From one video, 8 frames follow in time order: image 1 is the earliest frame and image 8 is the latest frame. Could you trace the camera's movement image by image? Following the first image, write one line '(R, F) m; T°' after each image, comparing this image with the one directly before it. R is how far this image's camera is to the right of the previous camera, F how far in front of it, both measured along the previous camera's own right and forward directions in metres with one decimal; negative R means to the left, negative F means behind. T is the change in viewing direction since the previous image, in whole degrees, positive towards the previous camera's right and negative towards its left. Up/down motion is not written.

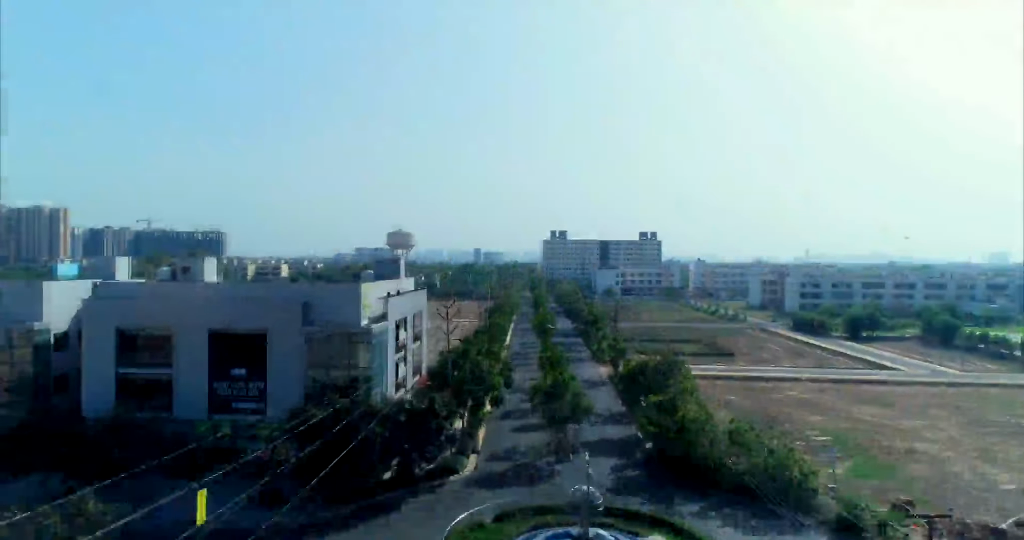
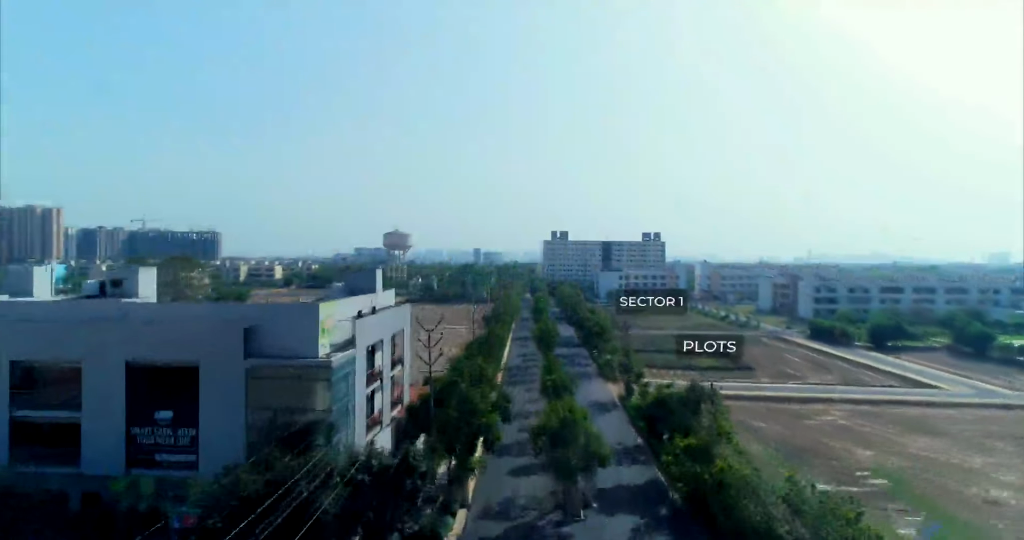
(0.0, +1.2) m; 0°
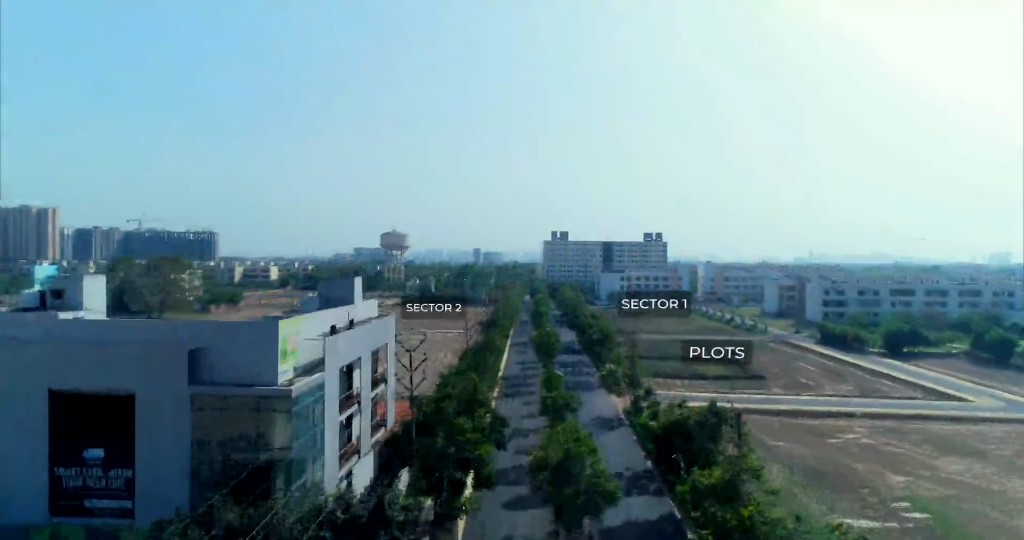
(0.0, +0.7) m; 0°
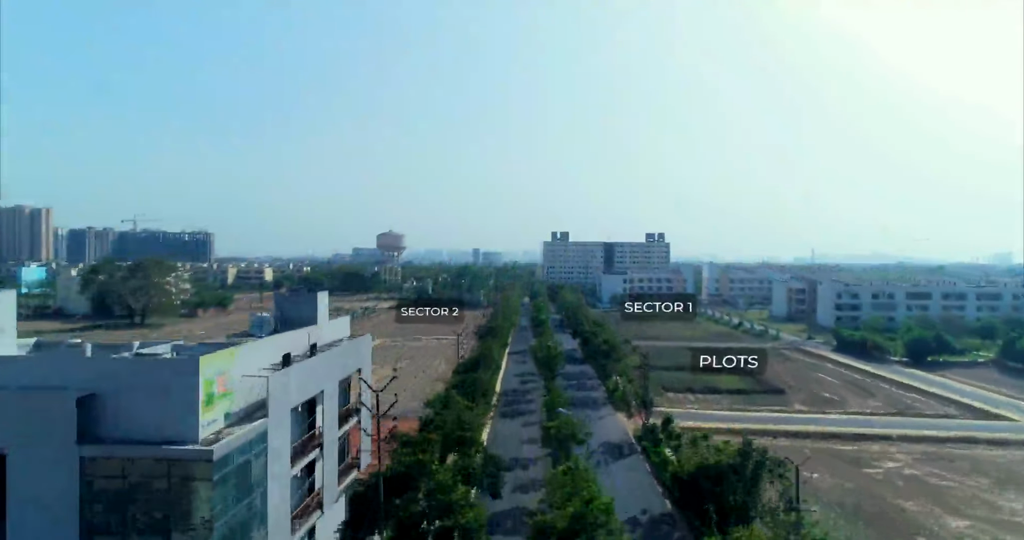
(0.0, +1.0) m; 0°
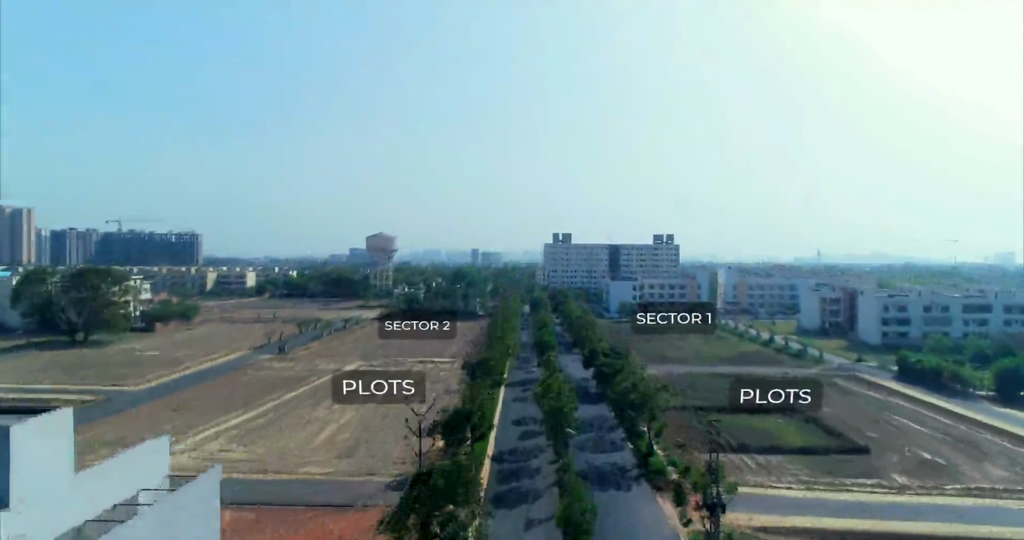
(0.0, +2.9) m; 0°
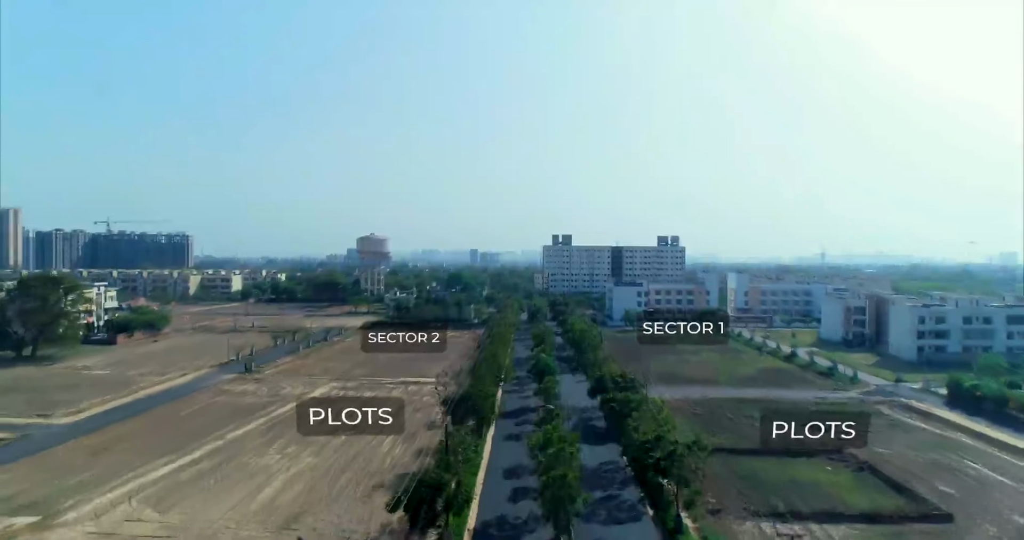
(+0.1, +1.9) m; 0°
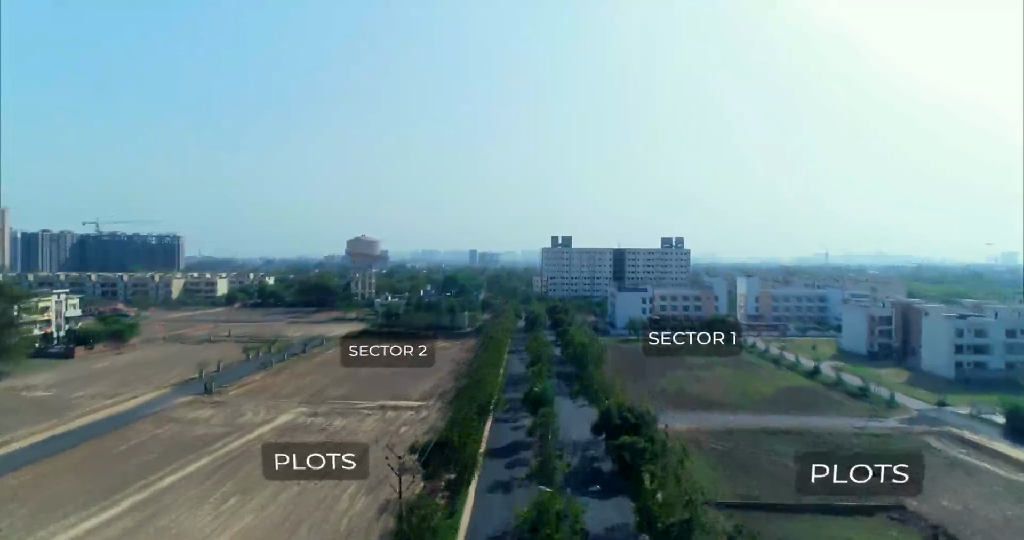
(+0.1, +1.7) m; 0°
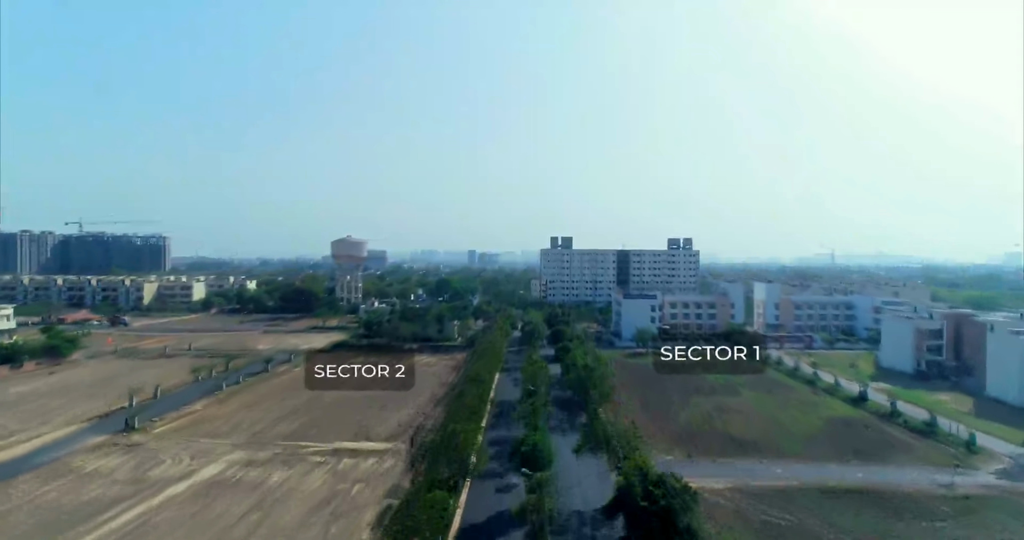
(+0.1, +2.5) m; 0°
